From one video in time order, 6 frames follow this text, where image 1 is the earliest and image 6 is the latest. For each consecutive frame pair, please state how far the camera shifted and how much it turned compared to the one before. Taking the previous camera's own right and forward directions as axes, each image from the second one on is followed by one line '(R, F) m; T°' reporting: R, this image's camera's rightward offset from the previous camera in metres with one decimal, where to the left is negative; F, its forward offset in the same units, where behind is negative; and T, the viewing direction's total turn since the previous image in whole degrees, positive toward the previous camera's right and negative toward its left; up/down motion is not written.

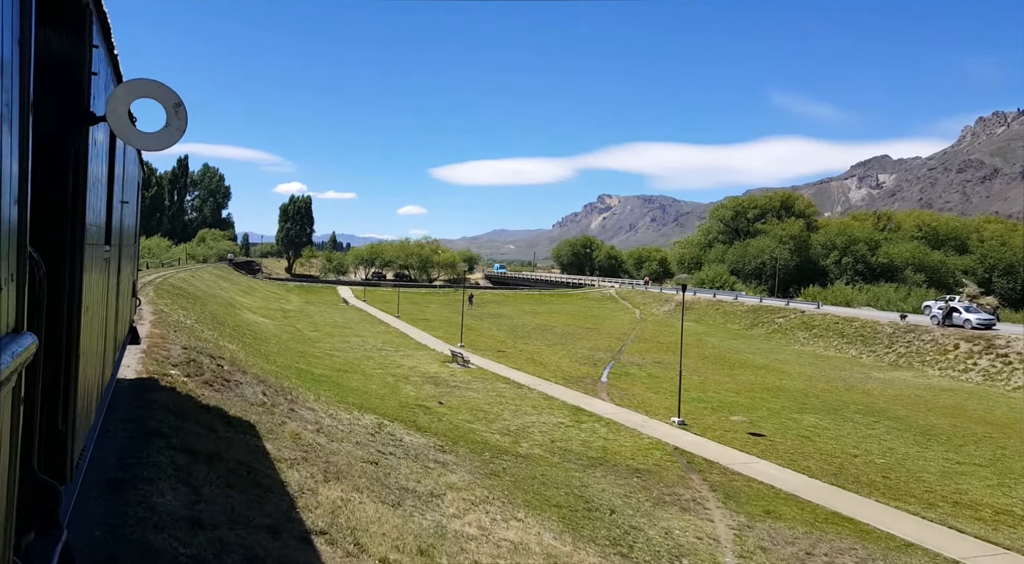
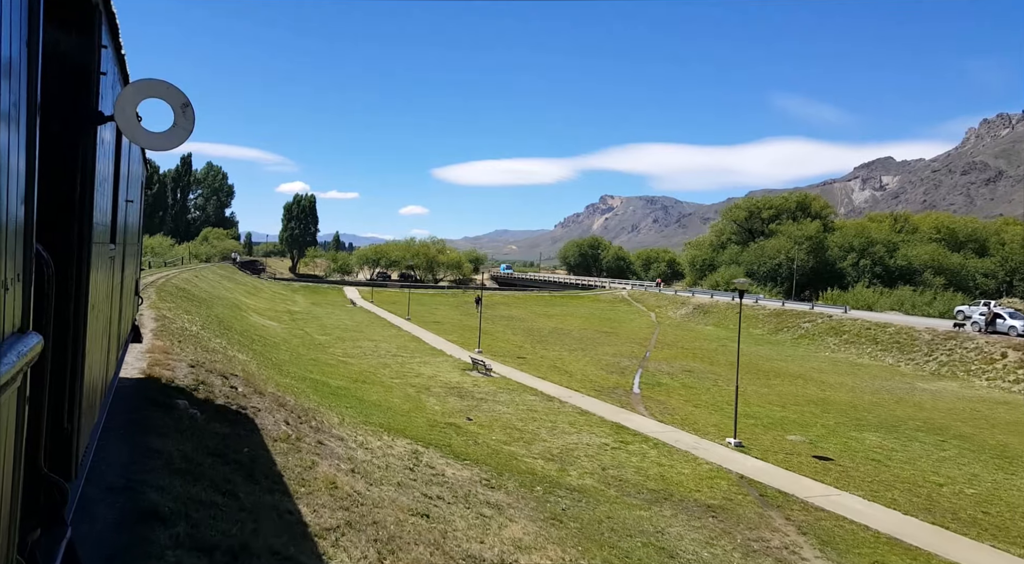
(-1.0, +2.0) m; 0°
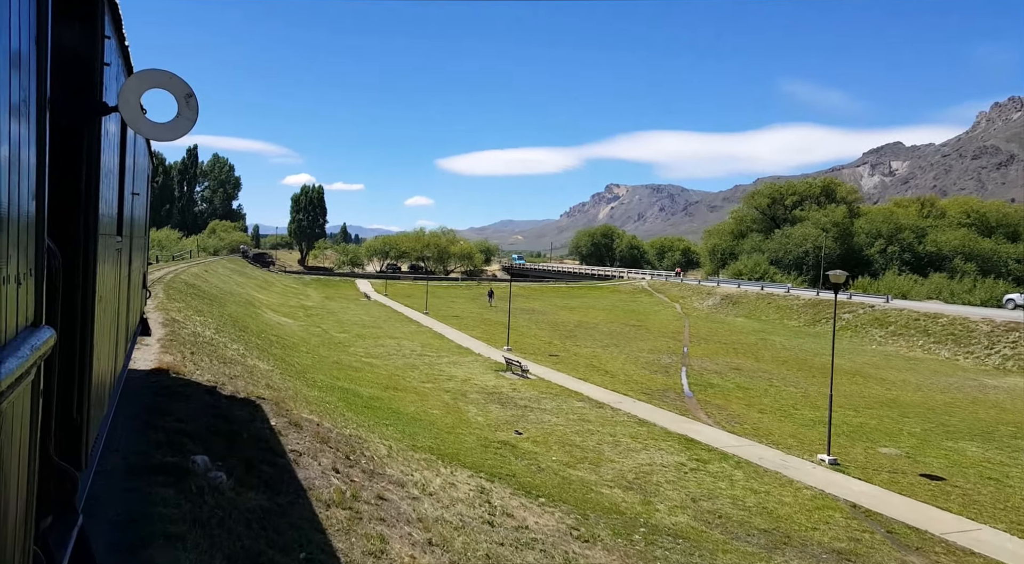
(-1.2, +2.5) m; -1°
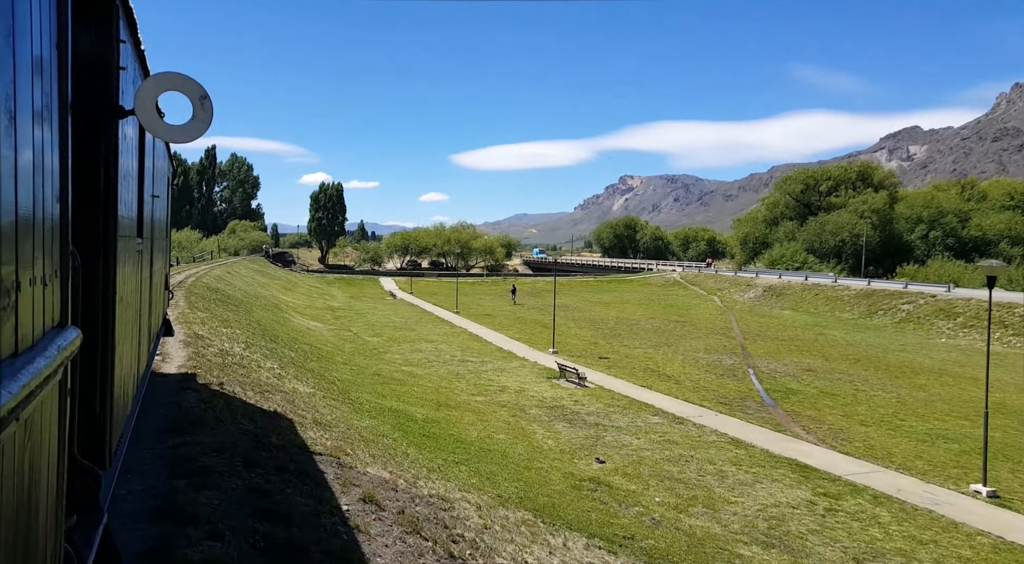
(-1.3, +2.7) m; -1°
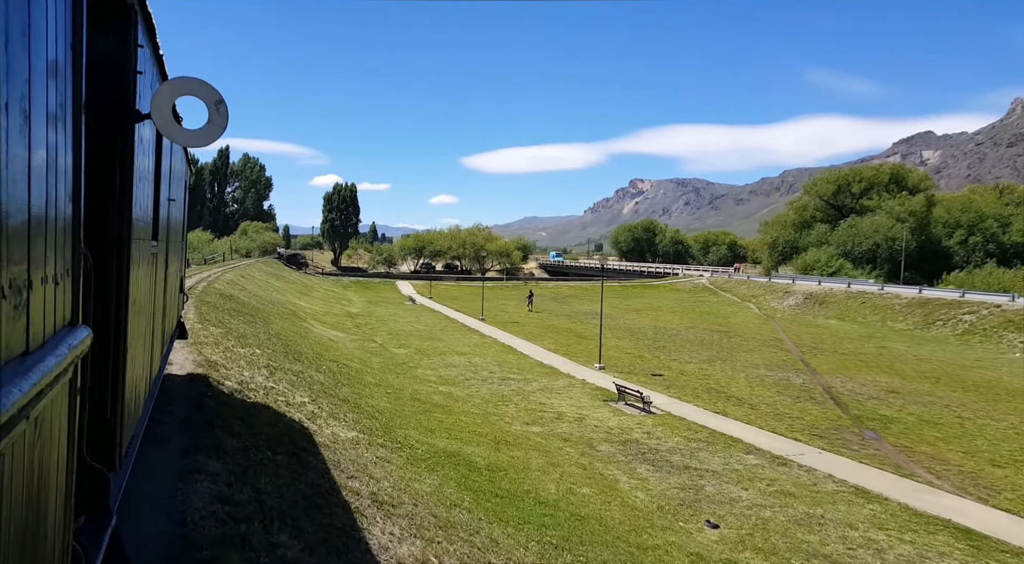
(-1.4, +3.1) m; -1°
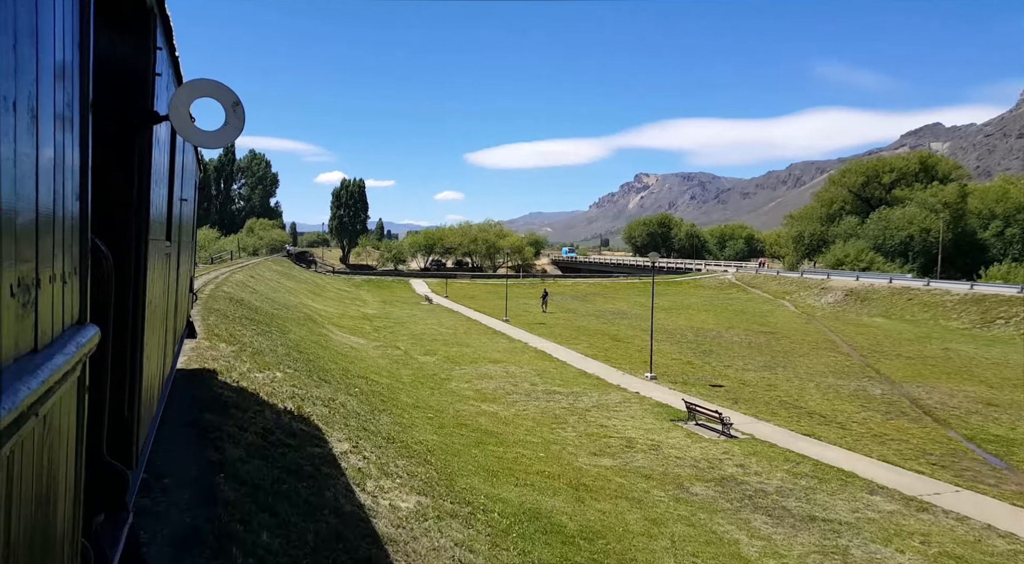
(-1.3, +3.0) m; -1°
